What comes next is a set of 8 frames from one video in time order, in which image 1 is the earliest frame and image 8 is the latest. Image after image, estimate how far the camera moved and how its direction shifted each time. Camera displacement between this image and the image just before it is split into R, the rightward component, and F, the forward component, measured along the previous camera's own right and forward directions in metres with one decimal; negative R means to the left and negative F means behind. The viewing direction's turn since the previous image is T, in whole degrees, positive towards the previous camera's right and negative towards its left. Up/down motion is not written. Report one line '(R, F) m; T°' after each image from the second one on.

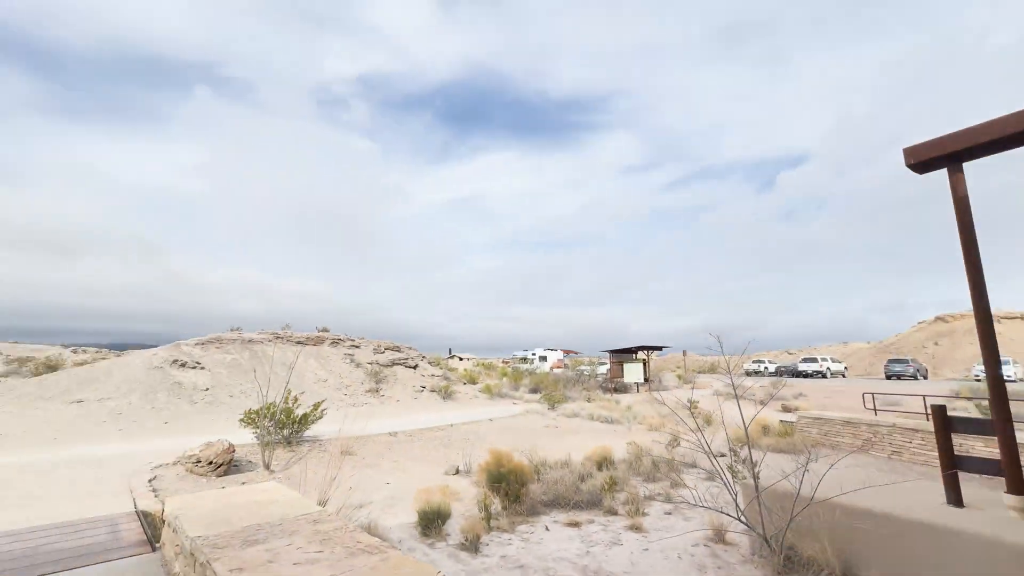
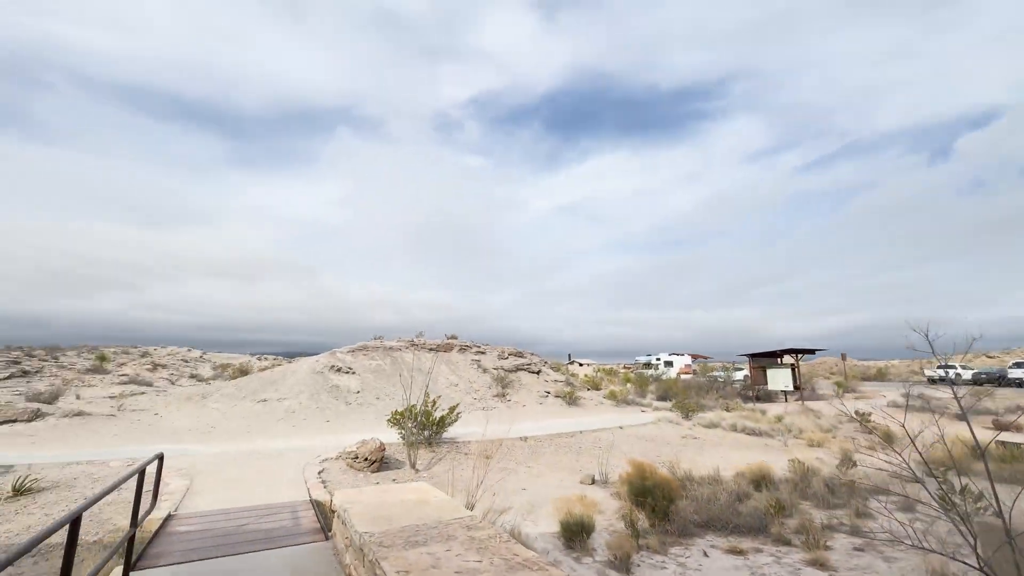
(-0.3, +0.2) m; -15°
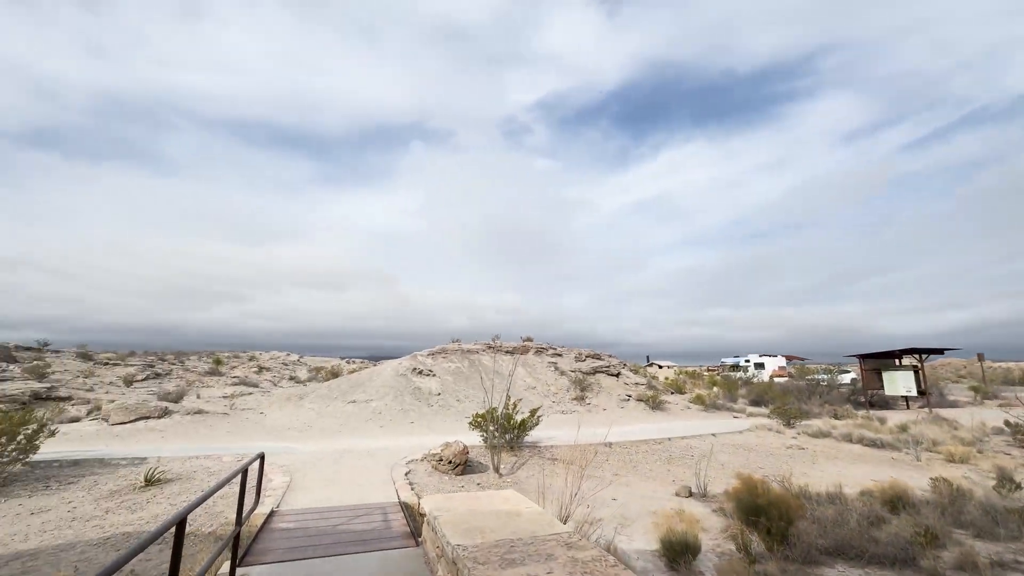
(-0.2, +0.3) m; -9°
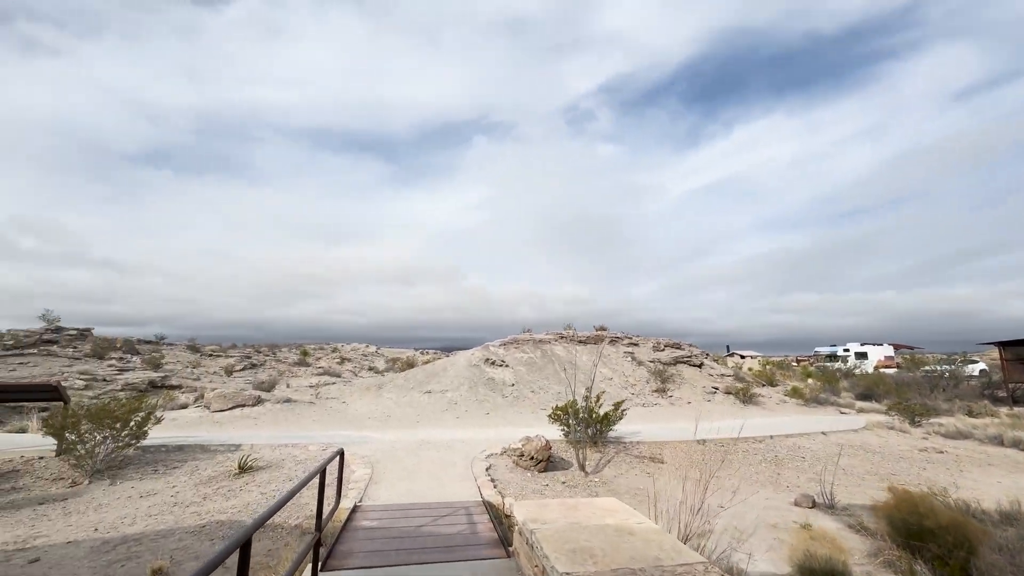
(-0.3, +0.6) m; -8°
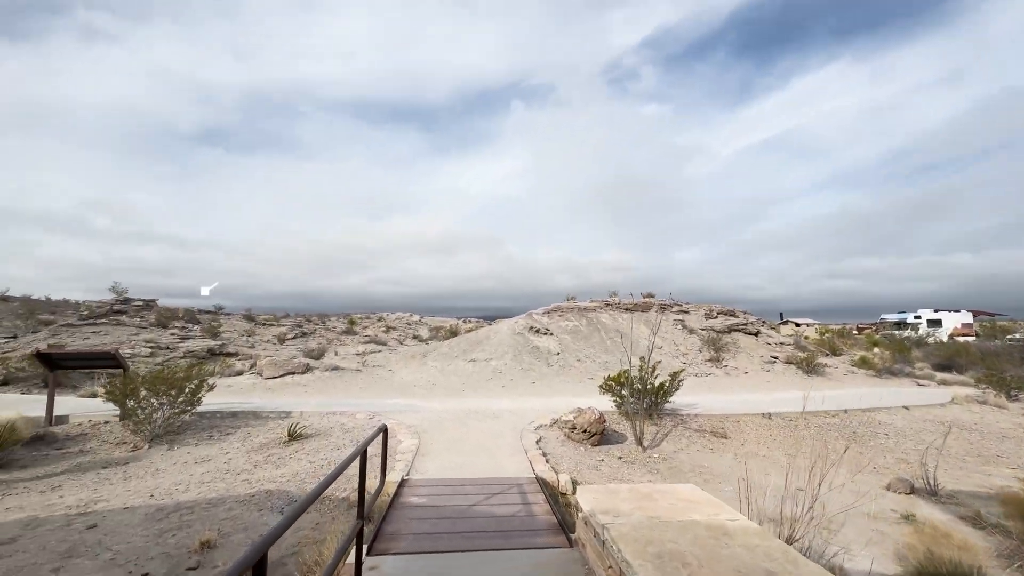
(-0.2, +0.6) m; -5°
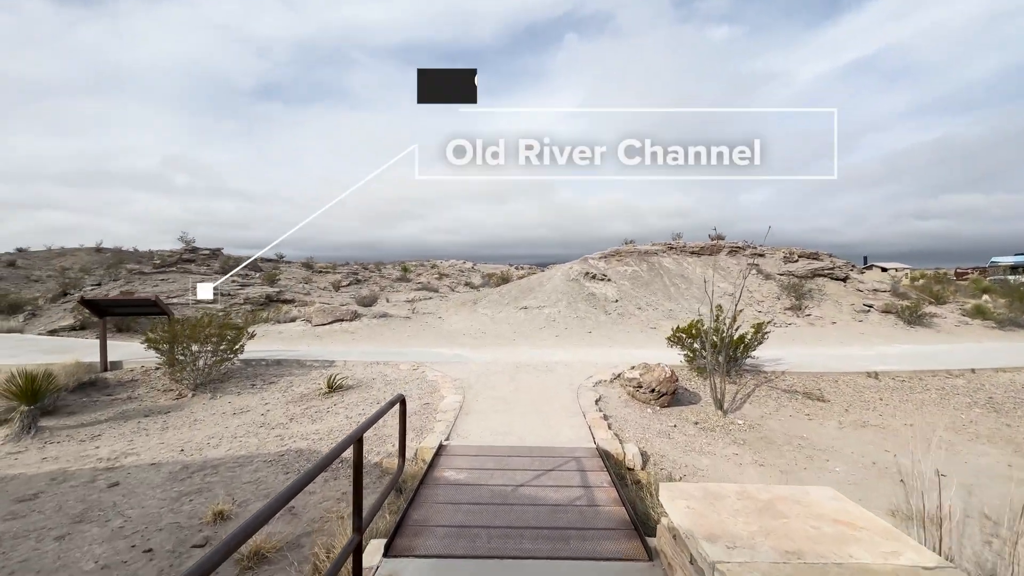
(0.0, +1.1) m; -7°
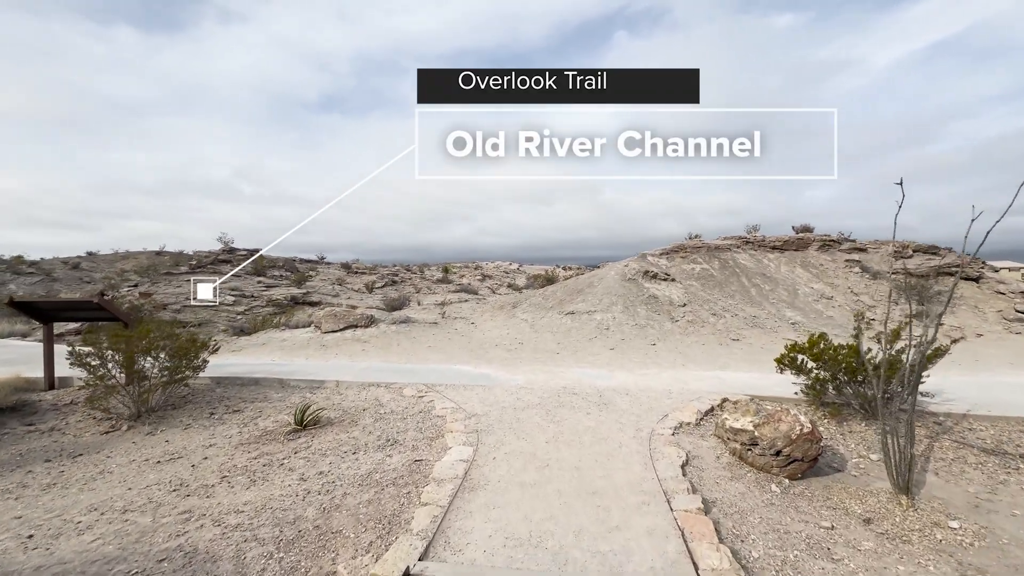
(+0.1, +2.2) m; -6°
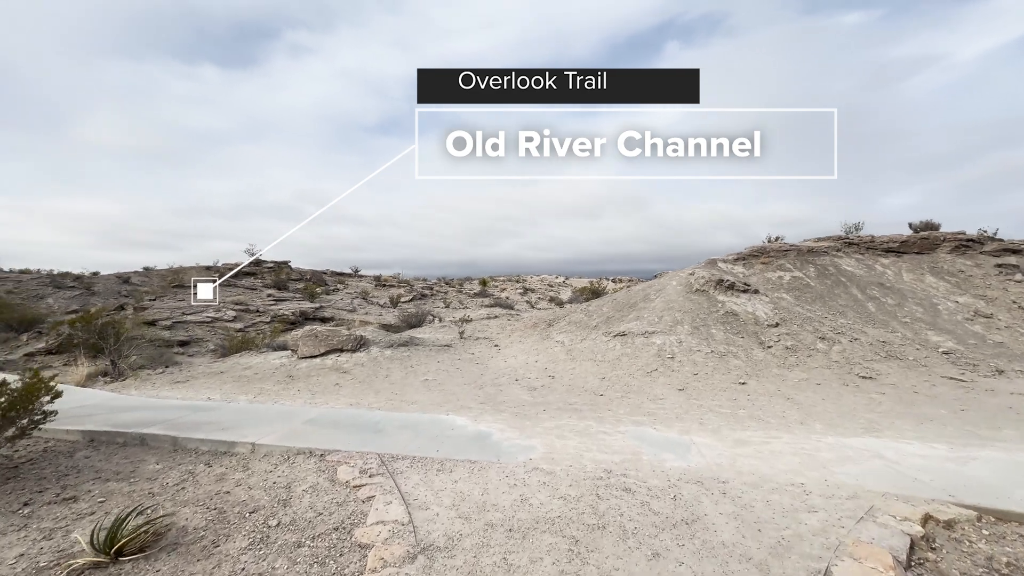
(+0.4, +2.6) m; -6°
